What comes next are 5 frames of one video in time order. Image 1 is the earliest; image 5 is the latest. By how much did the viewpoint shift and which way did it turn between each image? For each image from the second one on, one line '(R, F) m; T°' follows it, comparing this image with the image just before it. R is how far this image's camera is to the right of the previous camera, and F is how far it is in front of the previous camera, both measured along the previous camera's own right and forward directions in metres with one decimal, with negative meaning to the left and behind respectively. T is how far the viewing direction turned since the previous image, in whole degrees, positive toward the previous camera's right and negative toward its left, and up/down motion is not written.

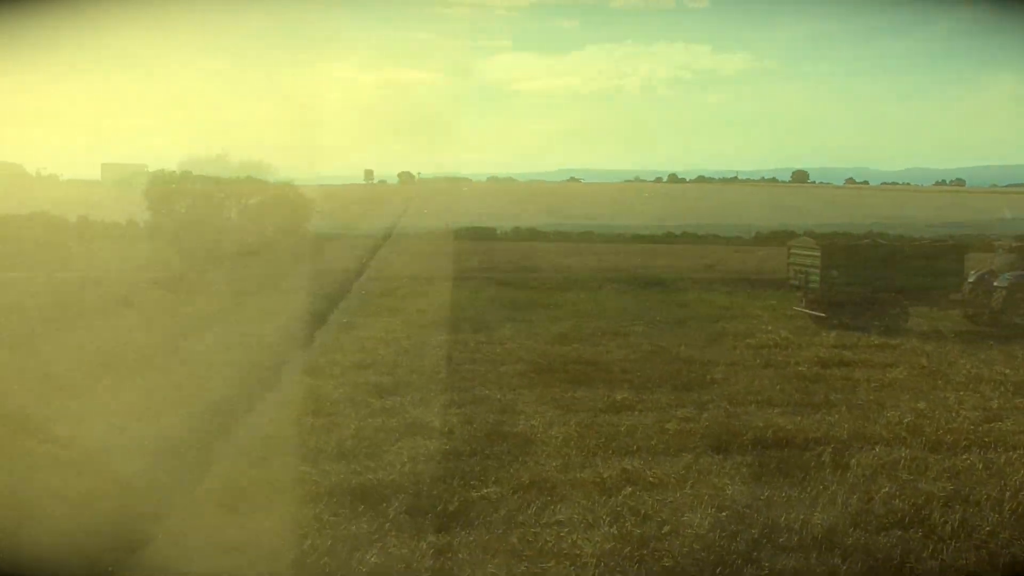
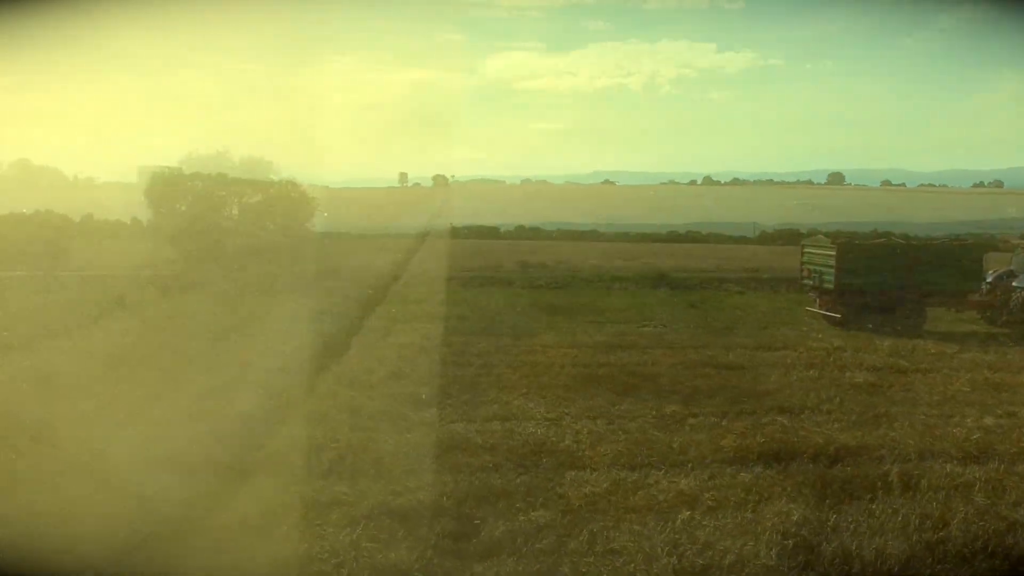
(-0.2, +0.3) m; 0°
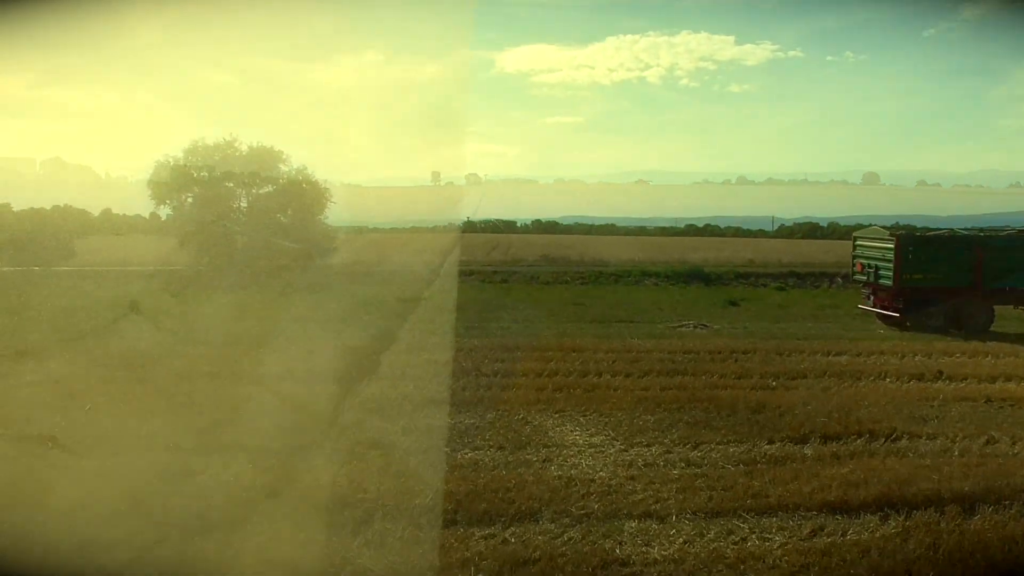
(-0.2, +1.3) m; -1°
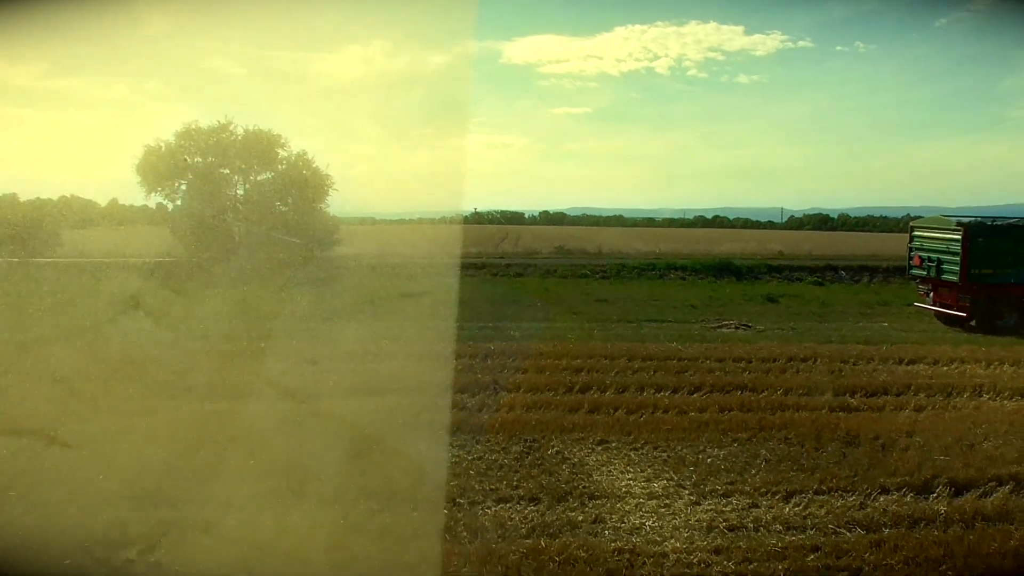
(-0.2, +1.6) m; 0°
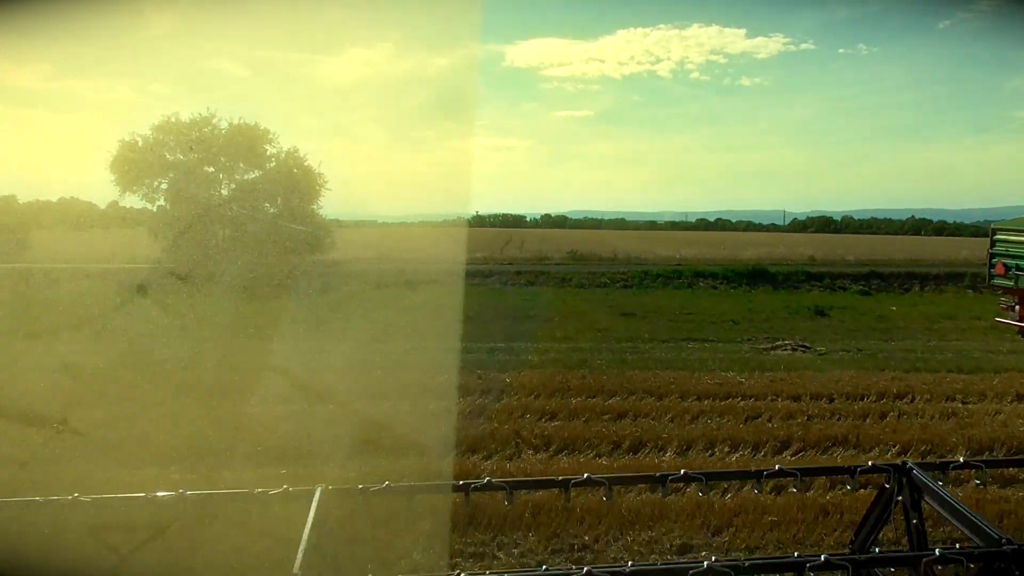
(-0.2, +2.1) m; 0°
